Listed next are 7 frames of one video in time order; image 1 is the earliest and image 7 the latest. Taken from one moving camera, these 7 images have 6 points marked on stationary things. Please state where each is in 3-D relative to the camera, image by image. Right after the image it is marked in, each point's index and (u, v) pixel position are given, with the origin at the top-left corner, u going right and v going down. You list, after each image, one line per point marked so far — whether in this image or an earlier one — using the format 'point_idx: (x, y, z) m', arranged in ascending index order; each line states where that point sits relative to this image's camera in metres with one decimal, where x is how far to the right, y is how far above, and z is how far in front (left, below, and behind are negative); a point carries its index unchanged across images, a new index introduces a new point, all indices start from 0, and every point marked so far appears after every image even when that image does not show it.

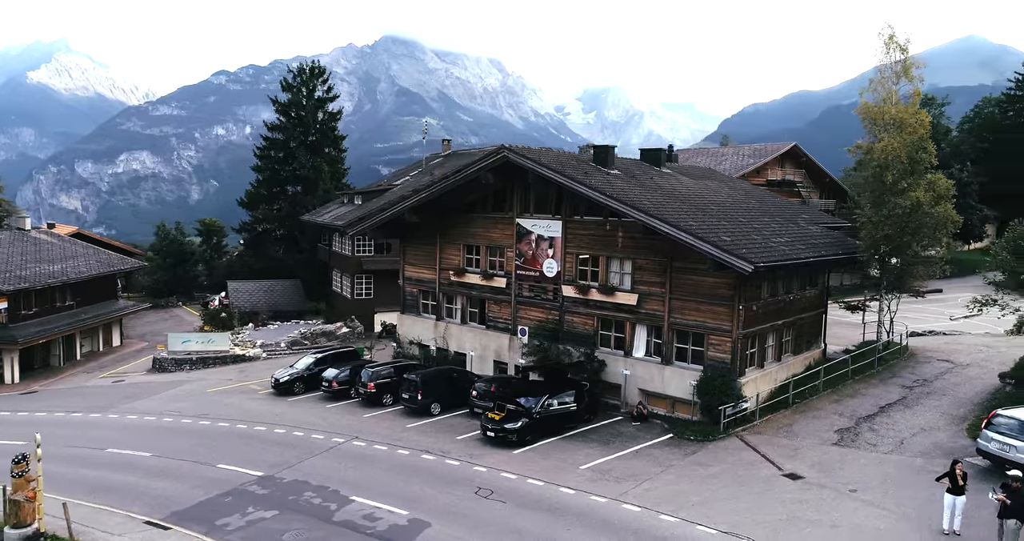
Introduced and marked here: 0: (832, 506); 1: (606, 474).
0: (+7.4, -5.4, +16.5) m
1: (+2.6, -5.5, +19.3) m
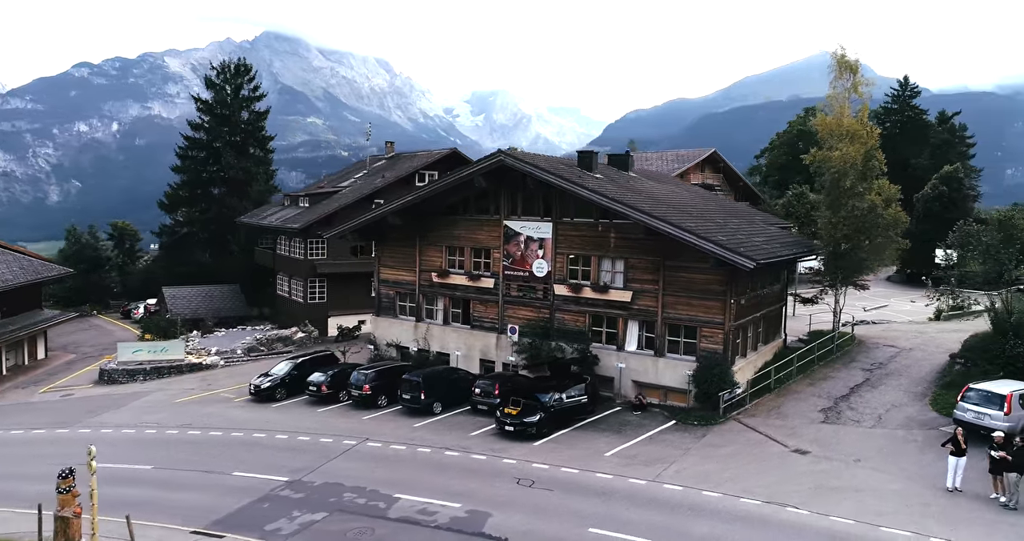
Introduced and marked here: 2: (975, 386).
0: (+8.7, -5.2, +18.6) m
1: (+3.5, -5.4, +20.6) m
2: (+12.9, -3.2, +20.0) m
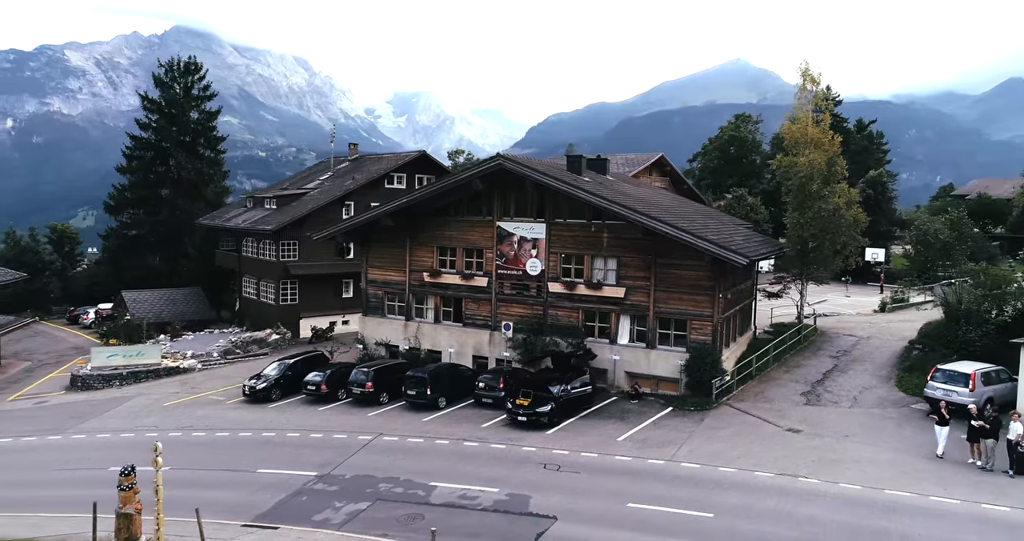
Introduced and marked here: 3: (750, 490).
0: (+9.5, -5.1, +20.7) m
1: (+4.1, -5.3, +22.2) m
2: (+13.6, -3.0, +22.5) m
3: (+6.0, -5.5, +17.8) m
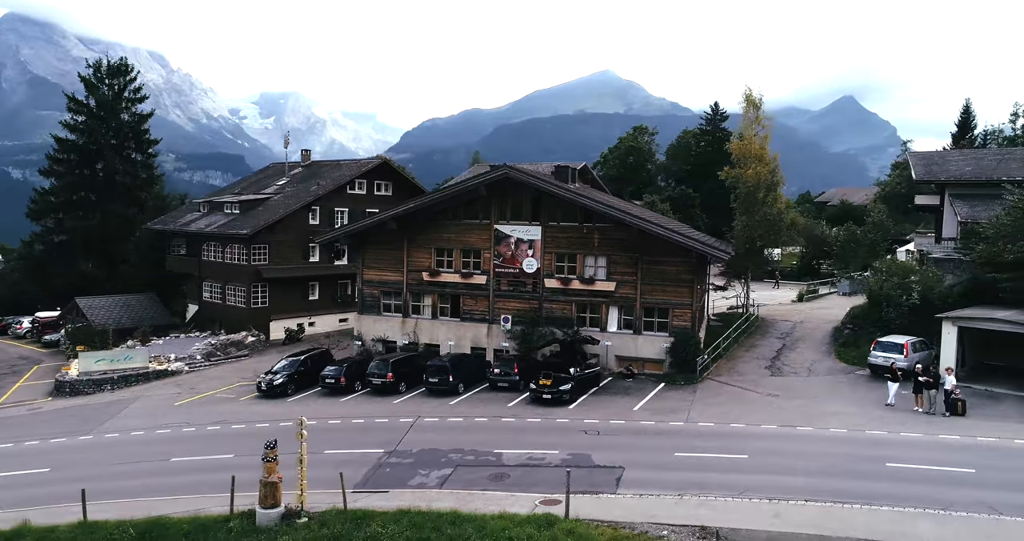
0: (+10.9, -4.8, +25.7) m
1: (+5.3, -5.1, +26.2) m
2: (+14.5, -2.7, +28.2) m
3: (+7.9, -5.2, +22.3) m
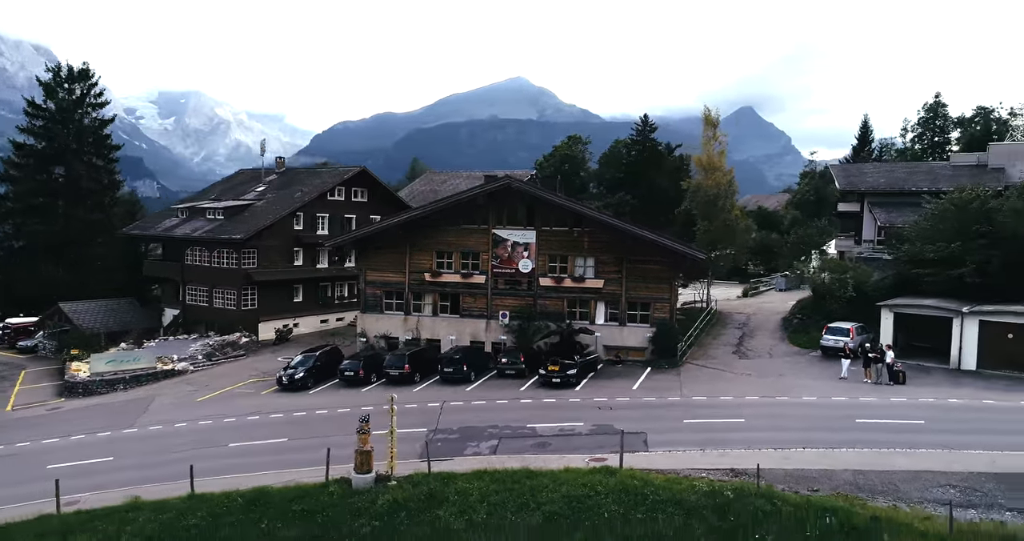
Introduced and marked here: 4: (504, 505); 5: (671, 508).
0: (+11.5, -4.7, +30.5) m
1: (+6.0, -5.0, +30.4) m
2: (+14.8, -2.6, +33.5) m
3: (+9.0, -5.1, +26.8) m
4: (-0.2, -6.1, +18.8) m
5: (+3.8, -5.7, +17.5) m
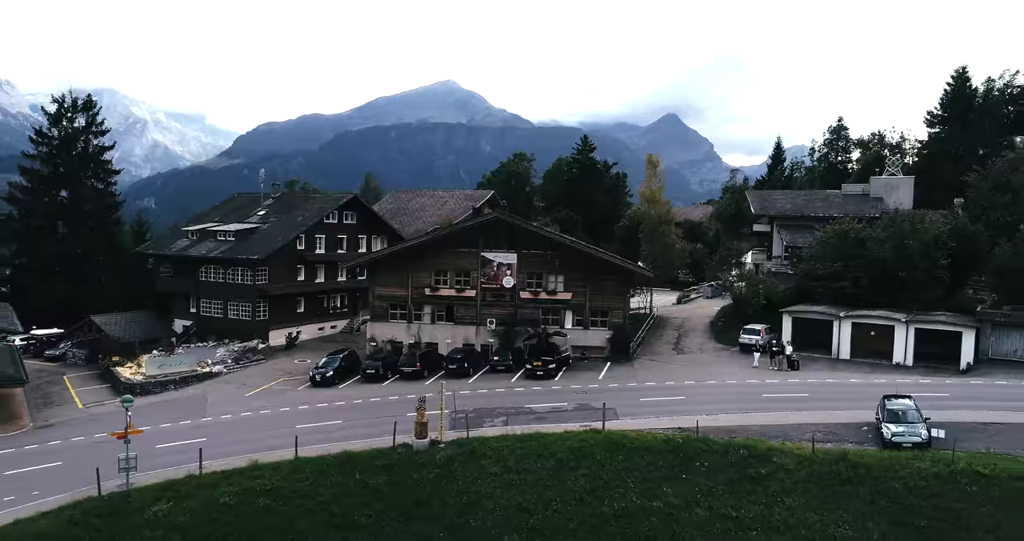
0: (+11.2, -5.5, +40.1) m
1: (+5.6, -5.9, +39.4) m
2: (+14.1, -3.4, +43.4) m
3: (+9.0, -5.9, +36.1) m
4: (+0.6, -7.0, +27.3) m
5: (+4.8, -6.6, +26.4) m
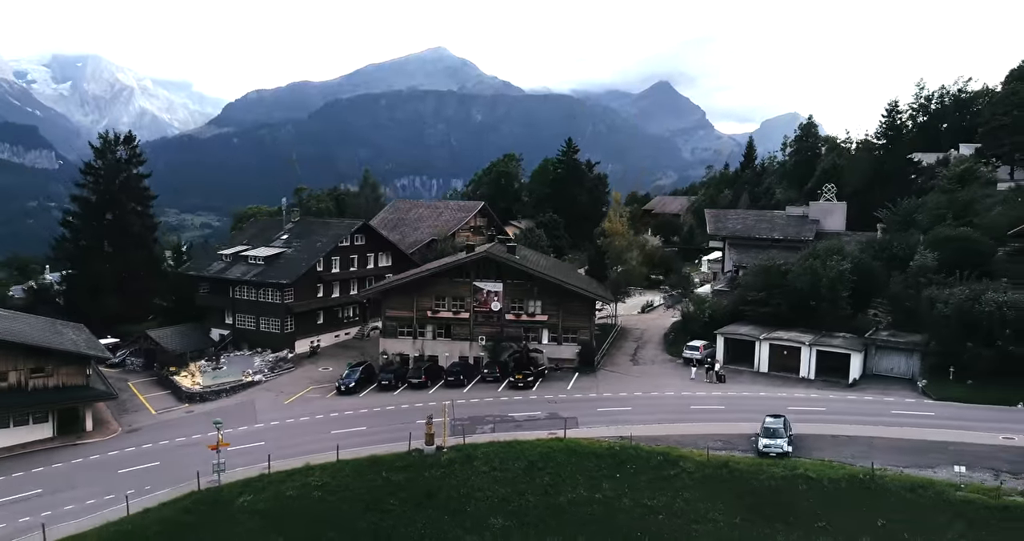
0: (+10.2, -7.7, +50.2) m
1: (+4.7, -8.2, +49.5) m
2: (+13.2, -5.5, +53.4) m
3: (+8.1, -8.3, +46.3) m
4: (-0.2, -9.8, +37.4) m
5: (+4.0, -9.4, +36.5) m
